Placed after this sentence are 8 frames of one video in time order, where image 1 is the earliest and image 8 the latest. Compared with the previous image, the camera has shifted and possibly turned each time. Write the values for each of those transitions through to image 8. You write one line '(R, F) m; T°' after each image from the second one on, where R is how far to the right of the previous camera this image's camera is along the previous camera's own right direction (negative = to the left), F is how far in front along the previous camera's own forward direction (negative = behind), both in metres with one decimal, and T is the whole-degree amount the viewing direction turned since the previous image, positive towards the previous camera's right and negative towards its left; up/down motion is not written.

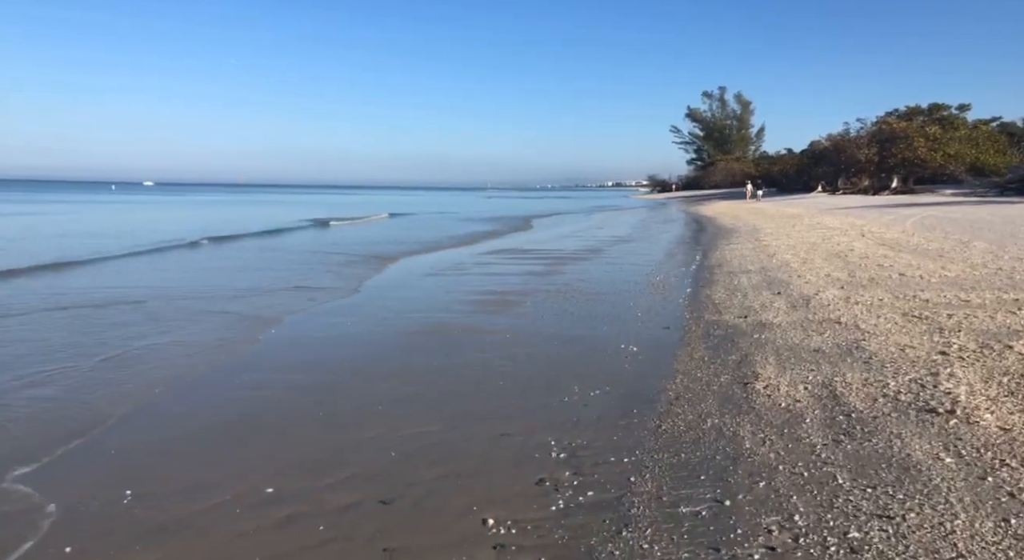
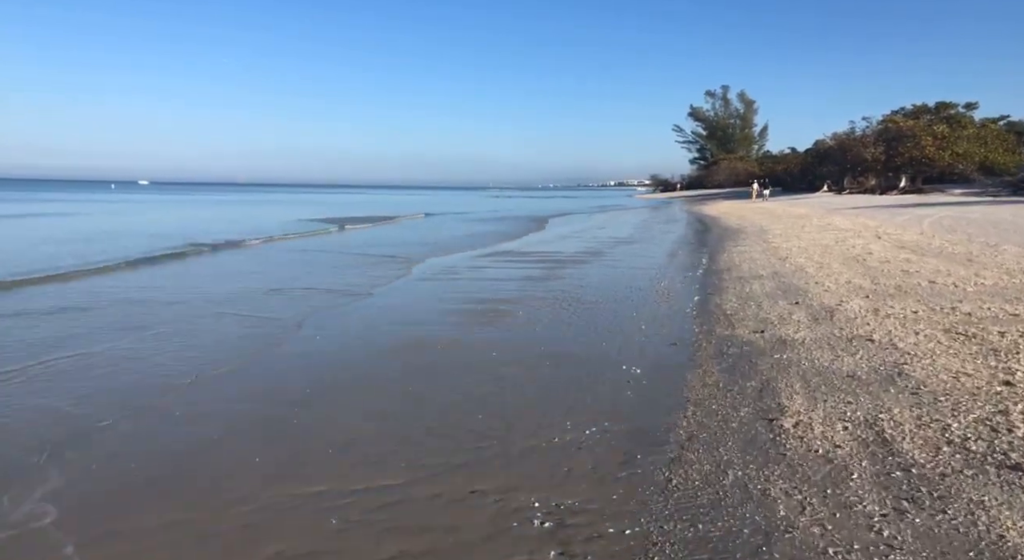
(+0.2, +1.0) m; 0°
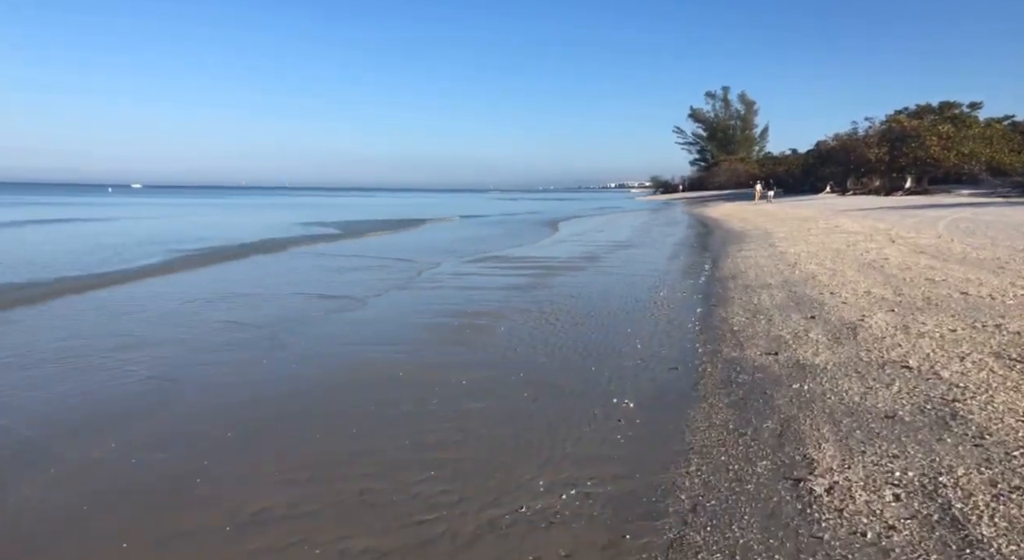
(+0.3, +1.1) m; 0°
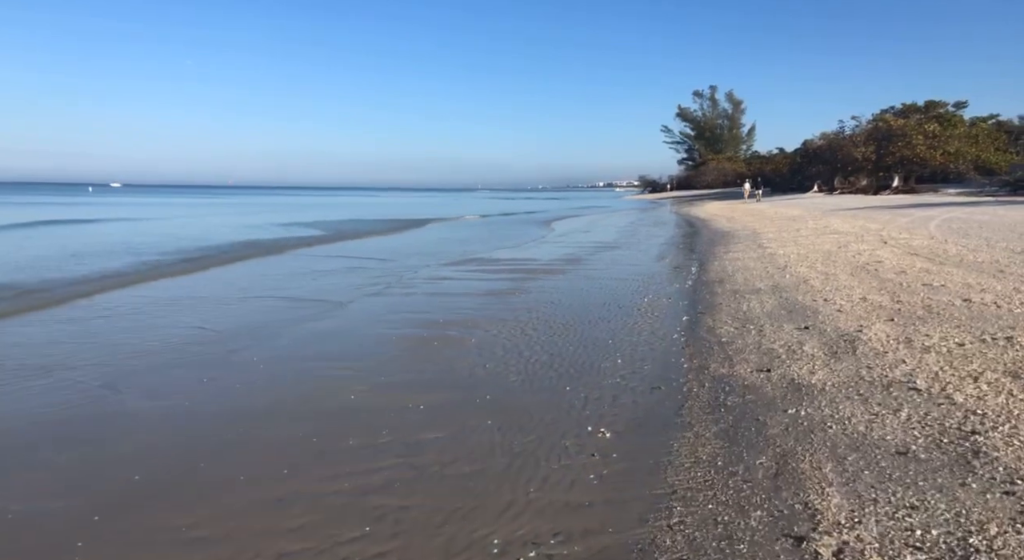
(+0.2, +0.7) m; +1°
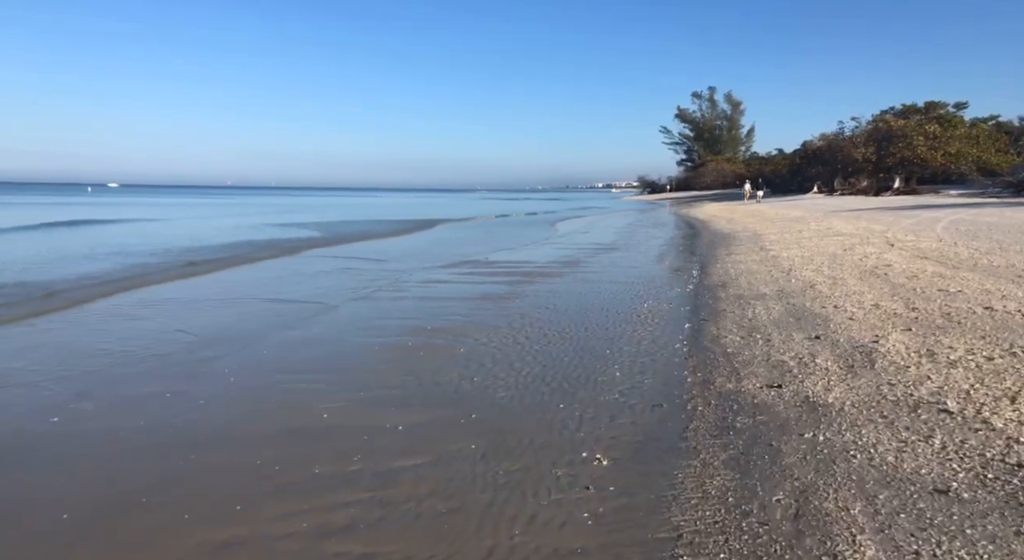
(+0.1, +0.5) m; 0°
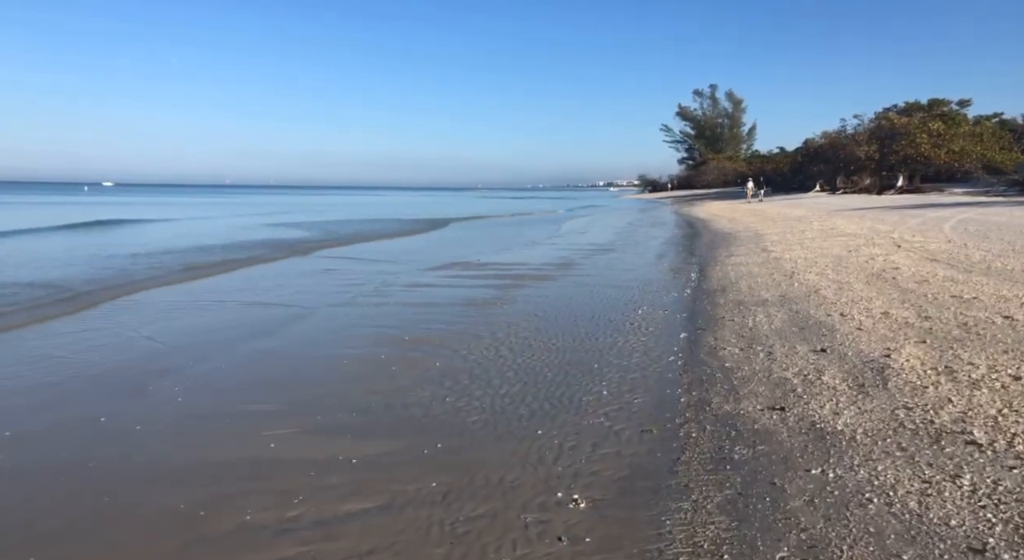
(+0.2, +0.6) m; 0°
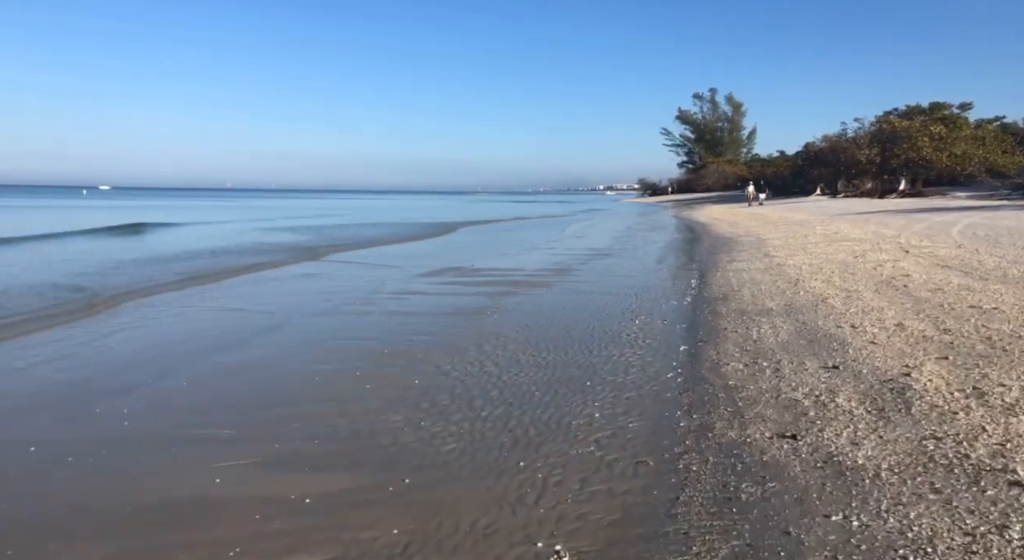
(+0.2, +0.6) m; 0°
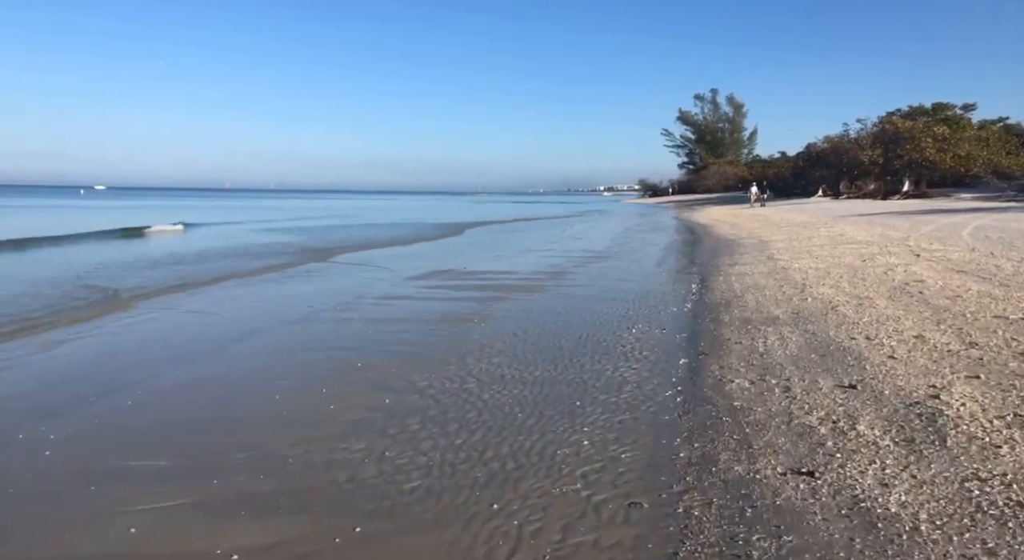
(+0.2, +0.7) m; 0°
